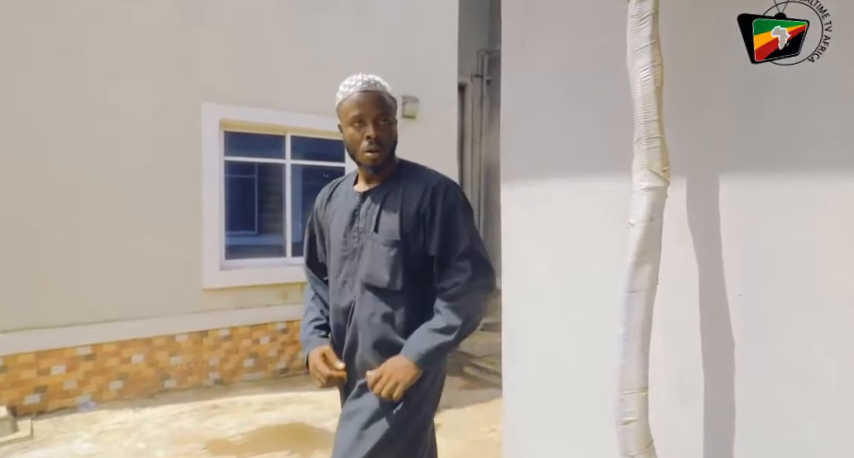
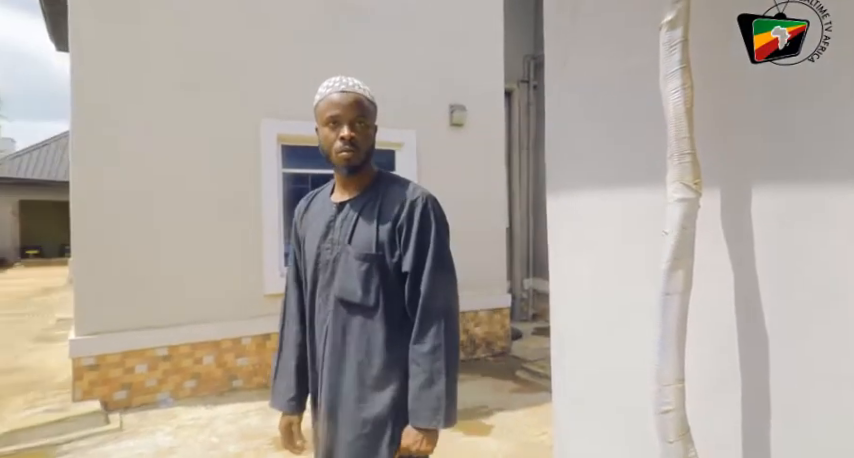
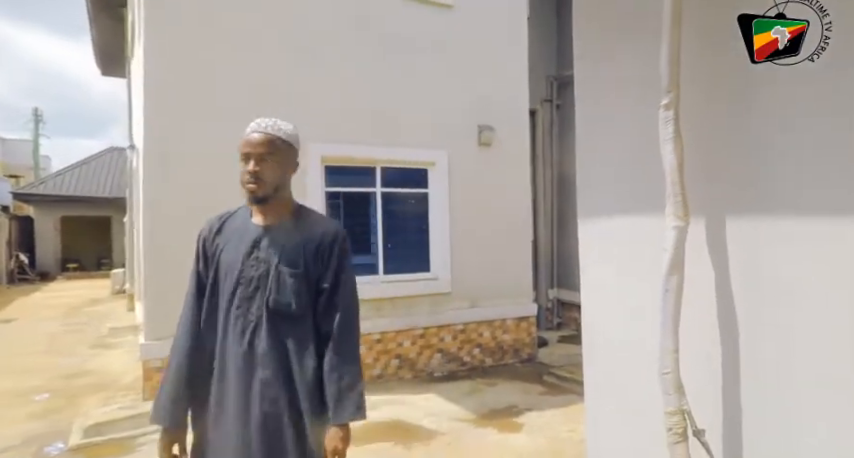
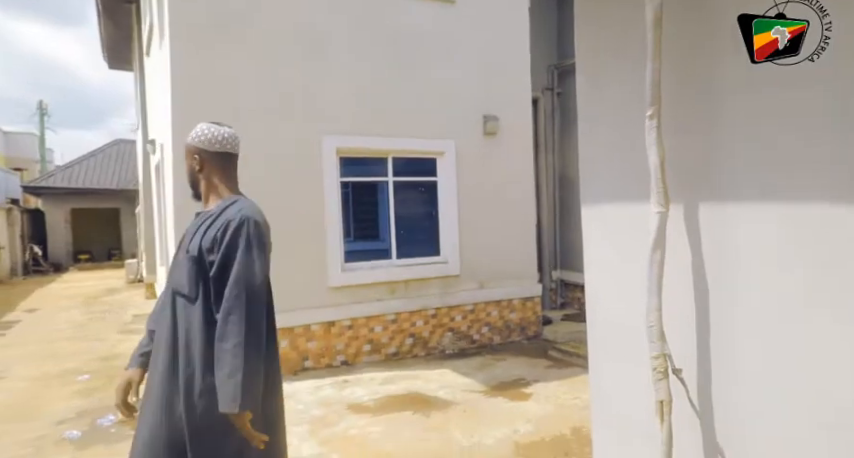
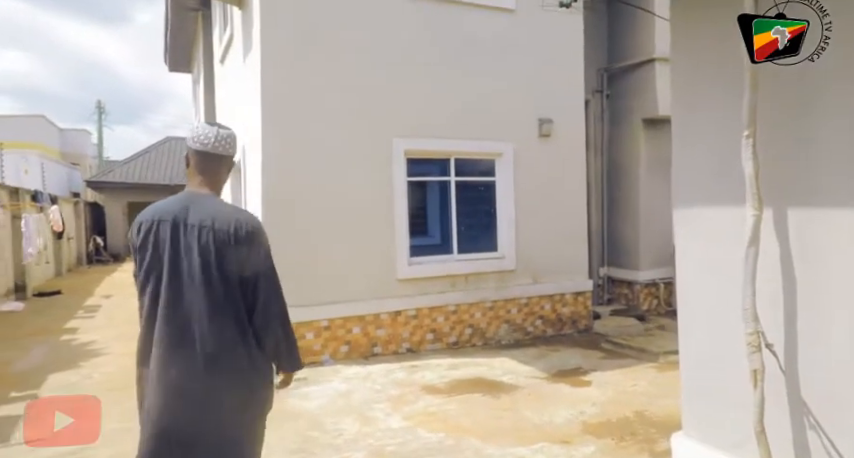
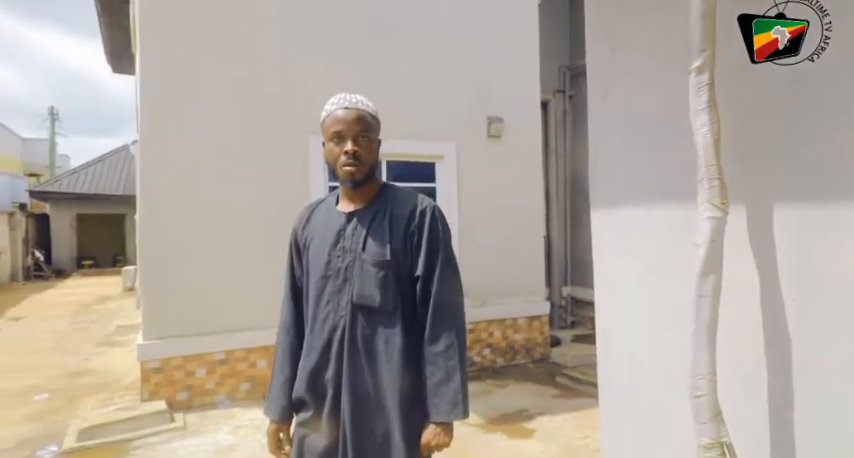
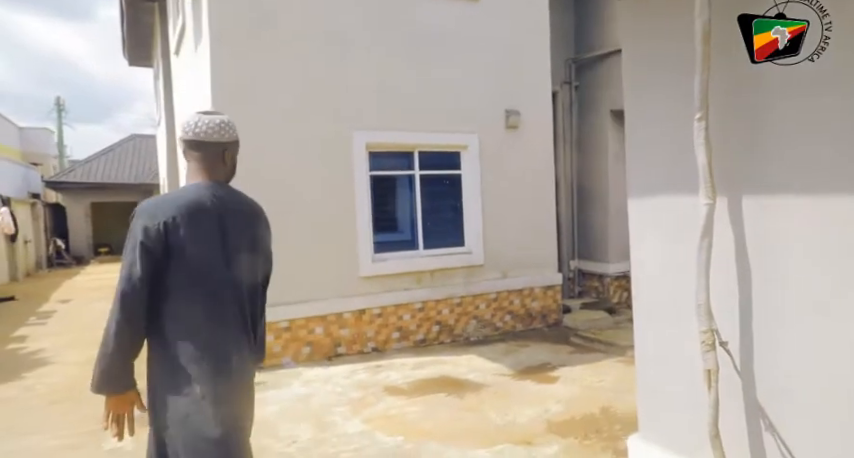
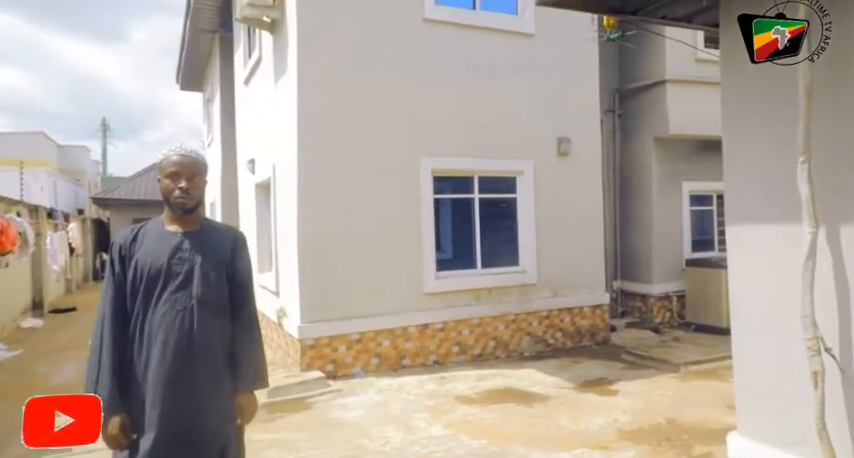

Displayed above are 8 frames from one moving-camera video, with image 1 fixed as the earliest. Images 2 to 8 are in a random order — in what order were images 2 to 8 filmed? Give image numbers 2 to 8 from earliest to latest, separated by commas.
2, 6, 3, 4, 7, 5, 8
